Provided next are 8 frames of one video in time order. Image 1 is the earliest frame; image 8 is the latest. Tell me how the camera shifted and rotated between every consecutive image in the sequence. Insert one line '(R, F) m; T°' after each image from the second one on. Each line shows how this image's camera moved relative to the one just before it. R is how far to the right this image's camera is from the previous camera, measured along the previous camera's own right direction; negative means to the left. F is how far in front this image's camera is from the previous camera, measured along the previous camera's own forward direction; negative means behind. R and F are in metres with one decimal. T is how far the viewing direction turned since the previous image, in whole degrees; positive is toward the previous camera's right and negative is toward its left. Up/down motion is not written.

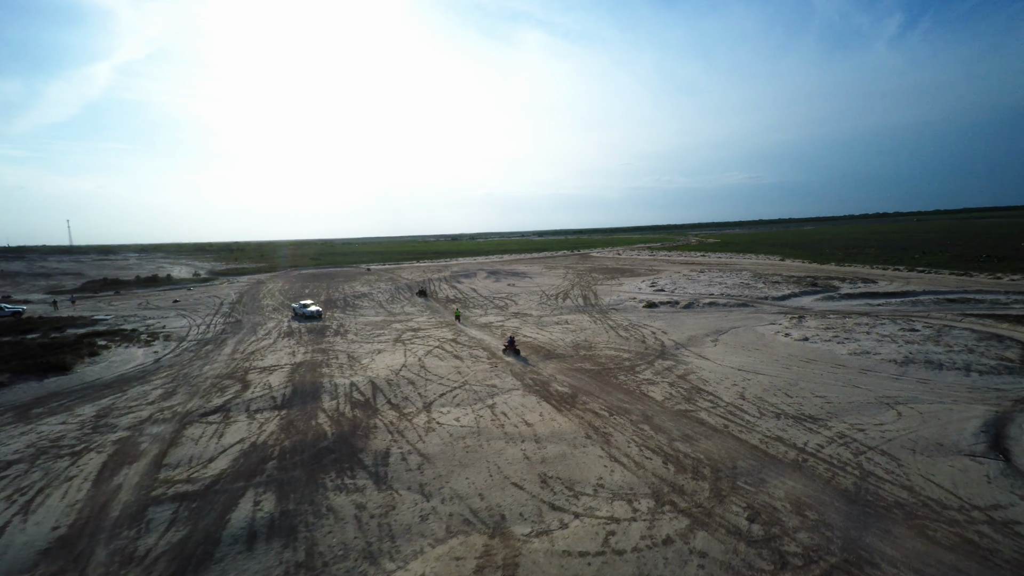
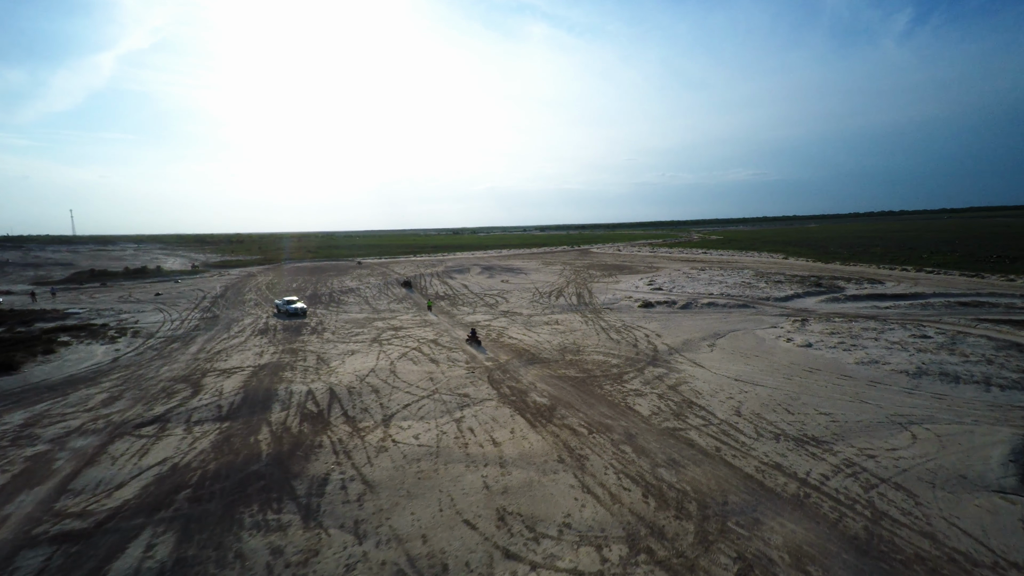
(+1.0, +1.7) m; 0°
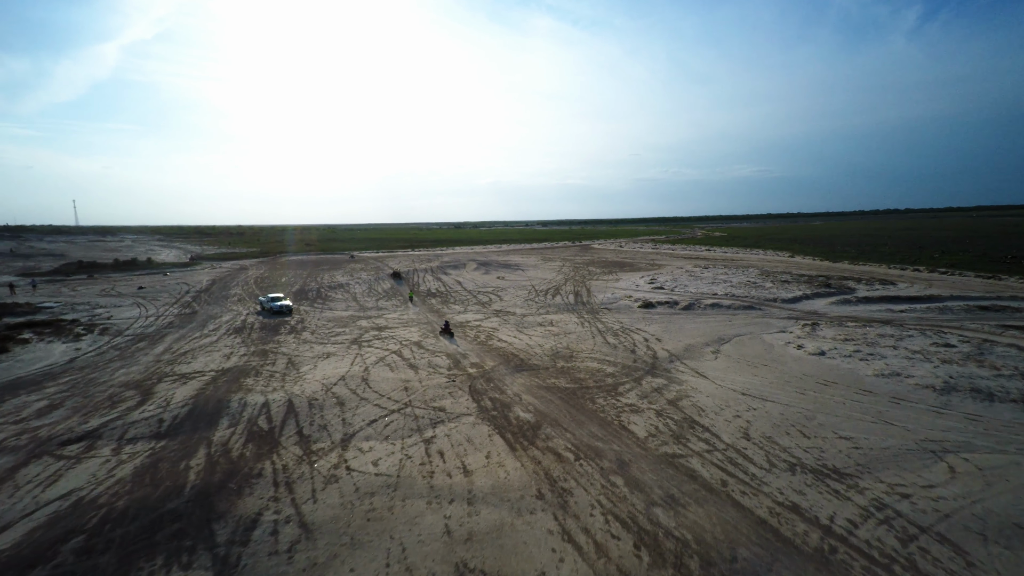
(+0.7, +1.9) m; 0°
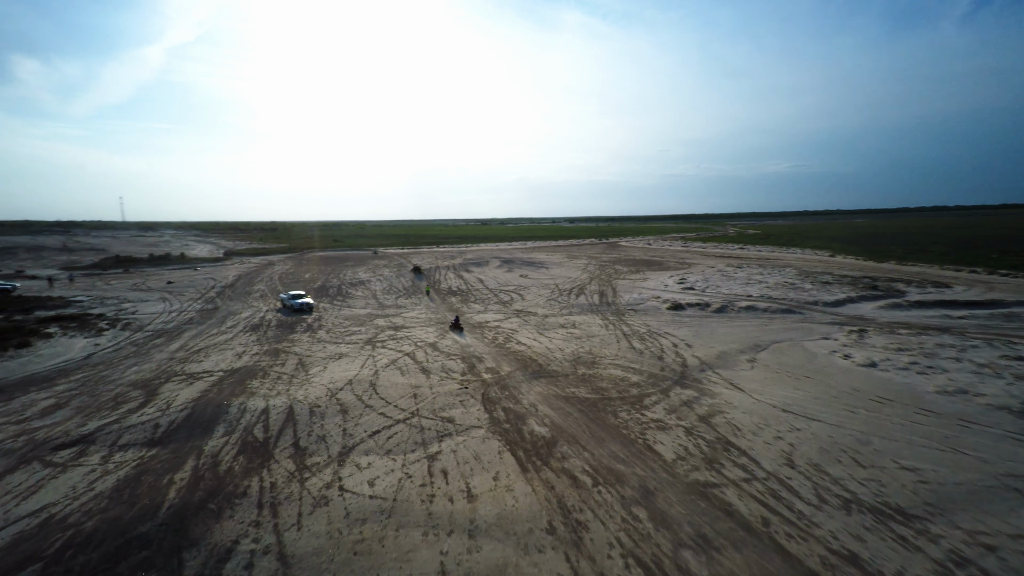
(+0.3, +1.3) m; -3°
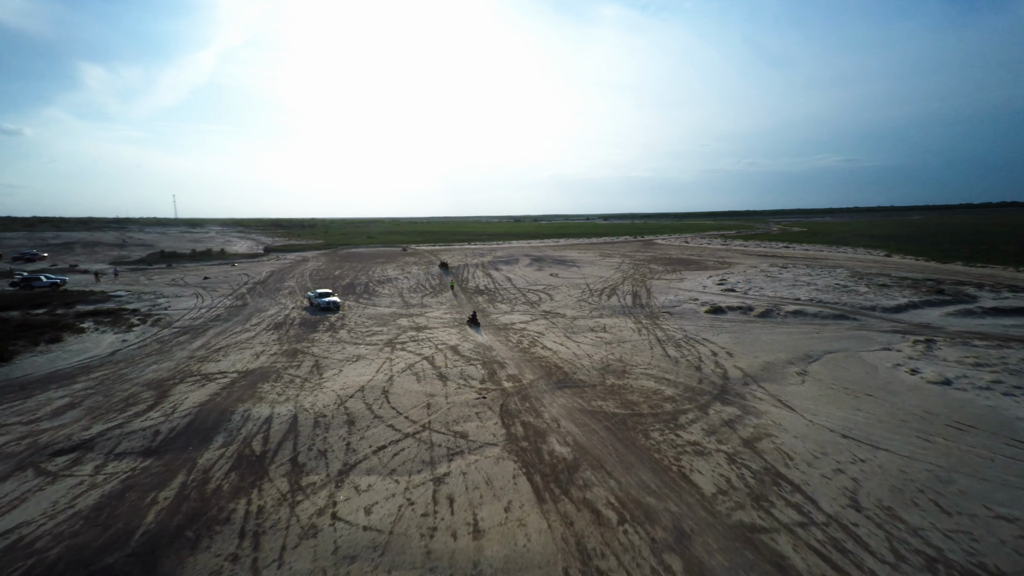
(+0.4, +1.4) m; -4°
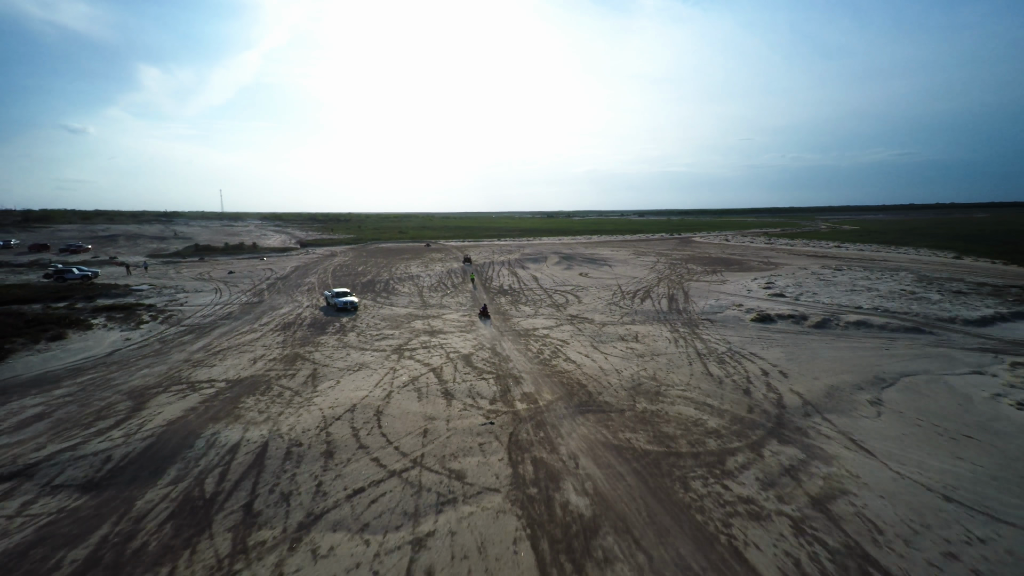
(+0.5, +2.5) m; -4°
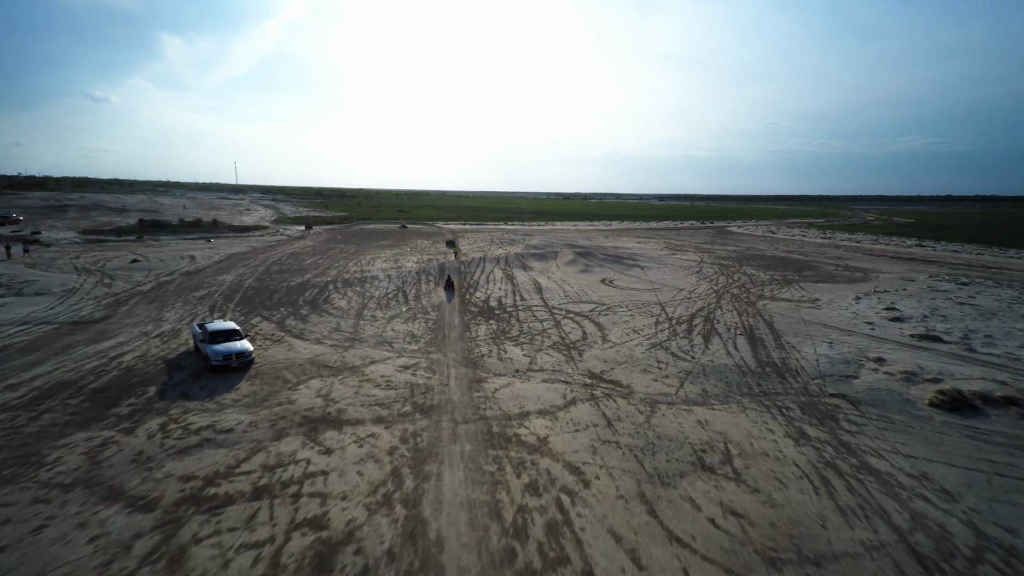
(+1.3, +13.4) m; -2°
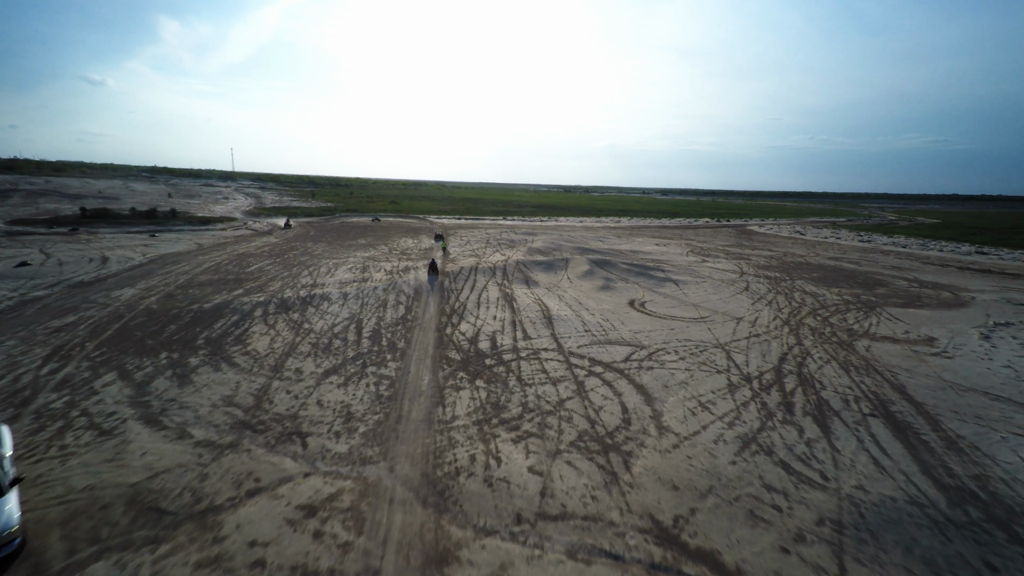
(0.0, +8.5) m; 0°
